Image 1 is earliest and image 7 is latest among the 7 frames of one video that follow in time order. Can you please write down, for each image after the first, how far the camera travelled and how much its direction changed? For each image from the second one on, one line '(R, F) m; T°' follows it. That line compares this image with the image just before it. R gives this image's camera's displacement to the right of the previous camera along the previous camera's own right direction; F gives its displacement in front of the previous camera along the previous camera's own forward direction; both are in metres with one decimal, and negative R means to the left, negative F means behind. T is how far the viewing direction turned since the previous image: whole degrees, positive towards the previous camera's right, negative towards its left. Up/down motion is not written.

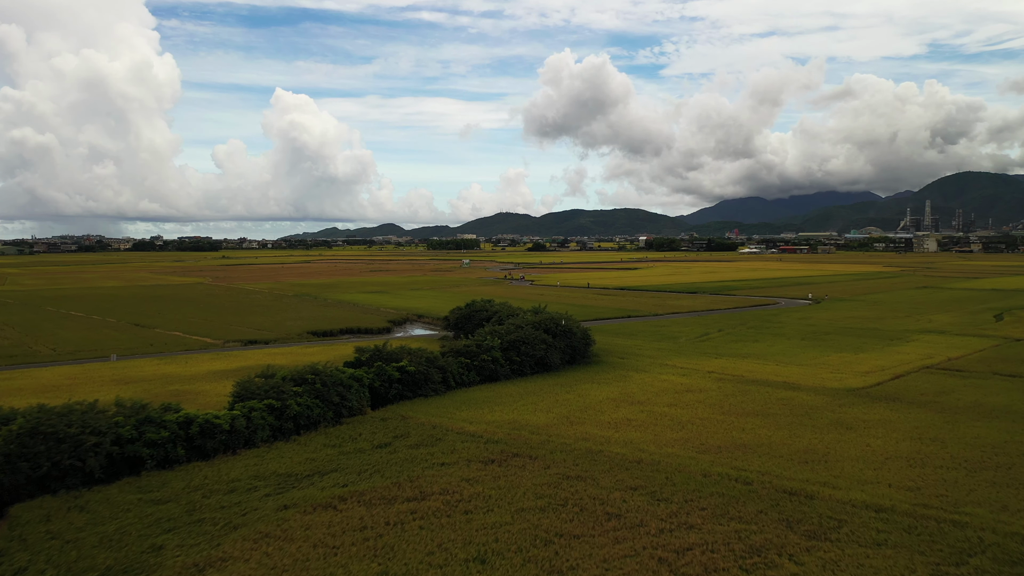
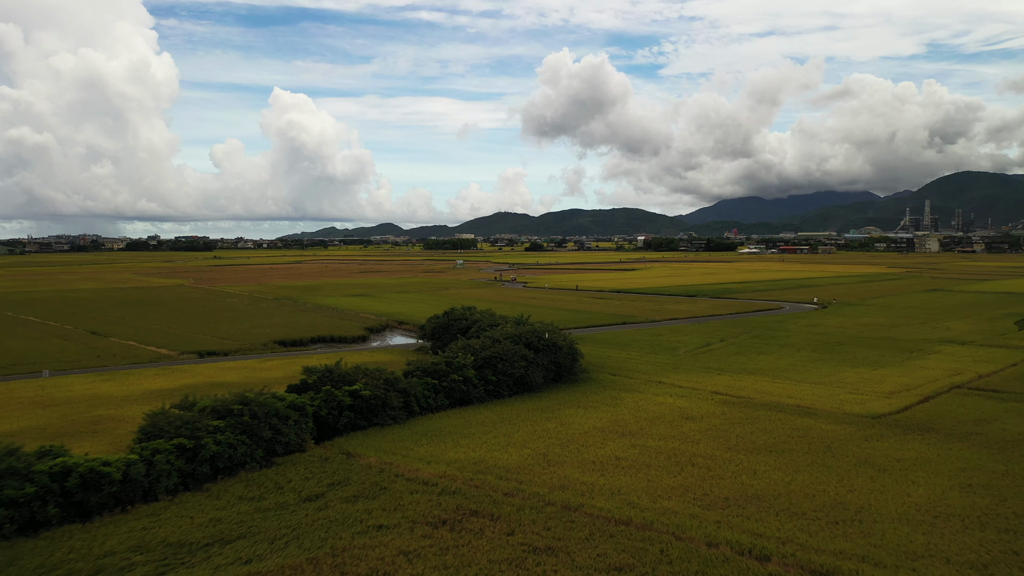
(+0.7, +3.5) m; 0°
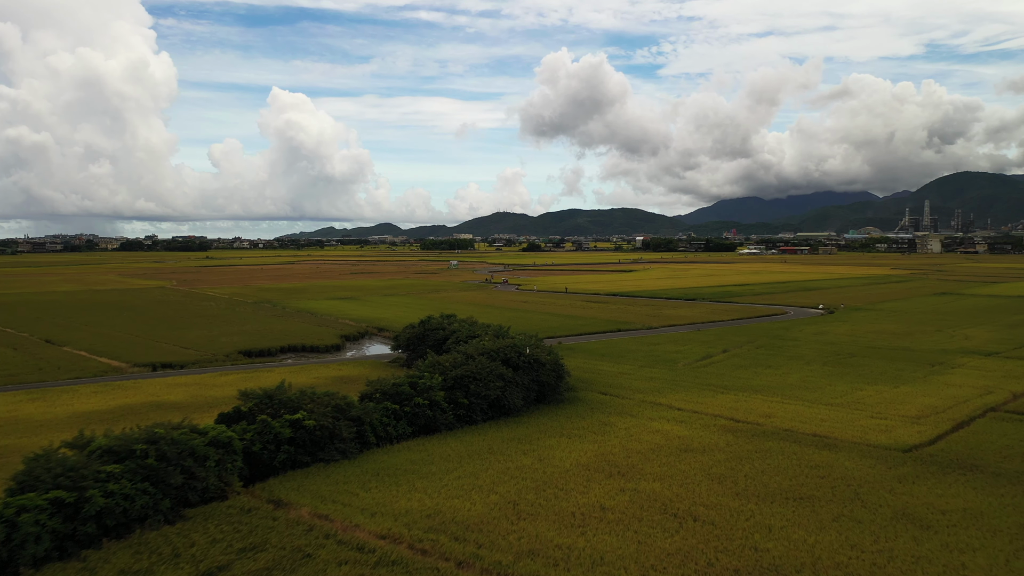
(+0.7, +3.2) m; 0°
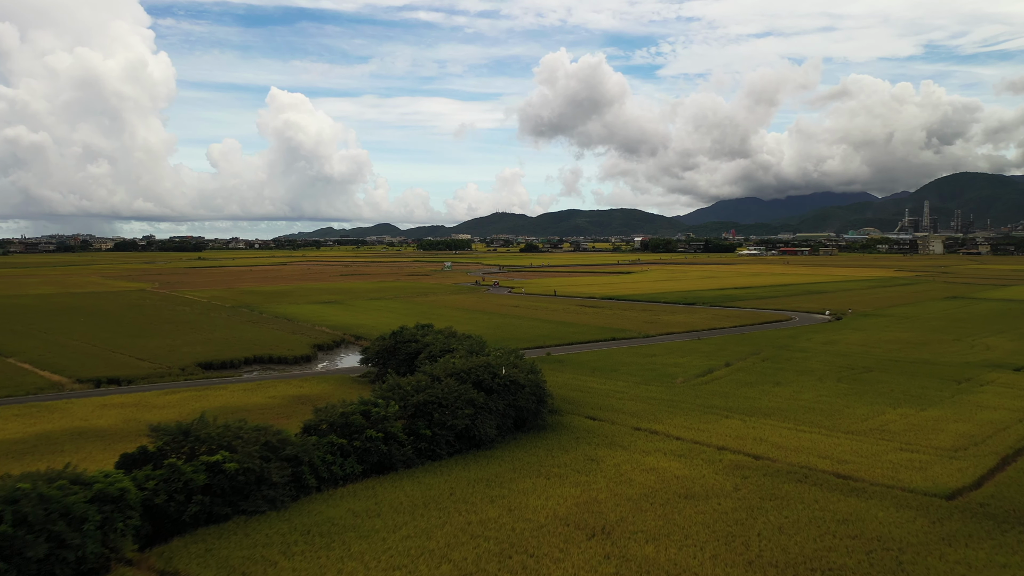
(+0.6, +3.2) m; 0°
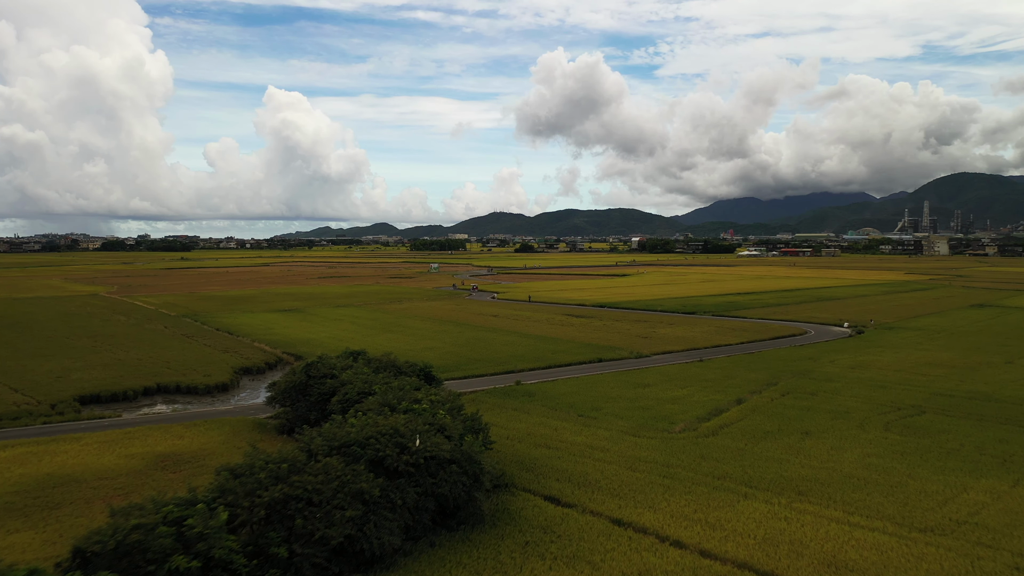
(+1.3, +6.9) m; 0°
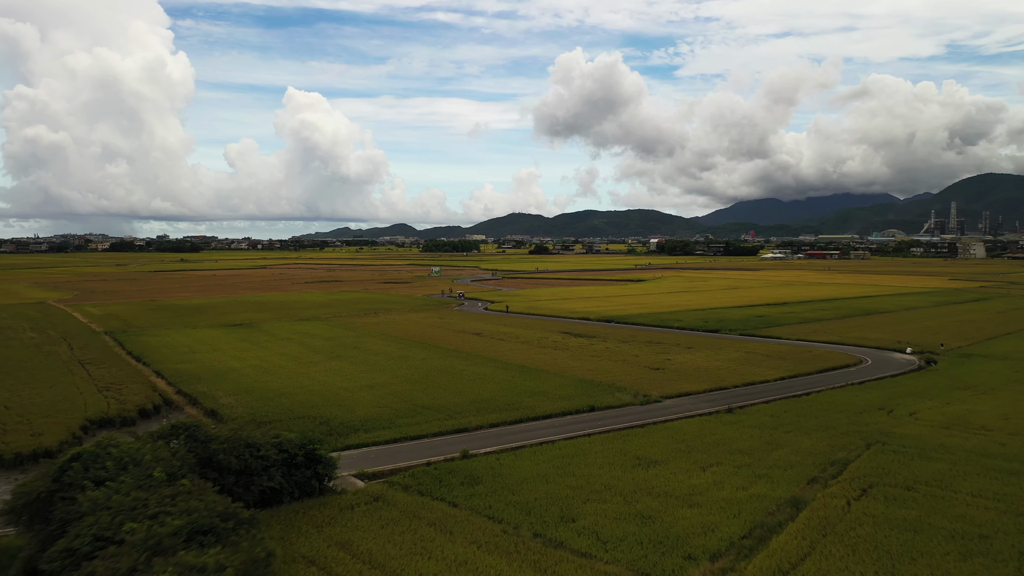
(+1.9, +9.7) m; -1°
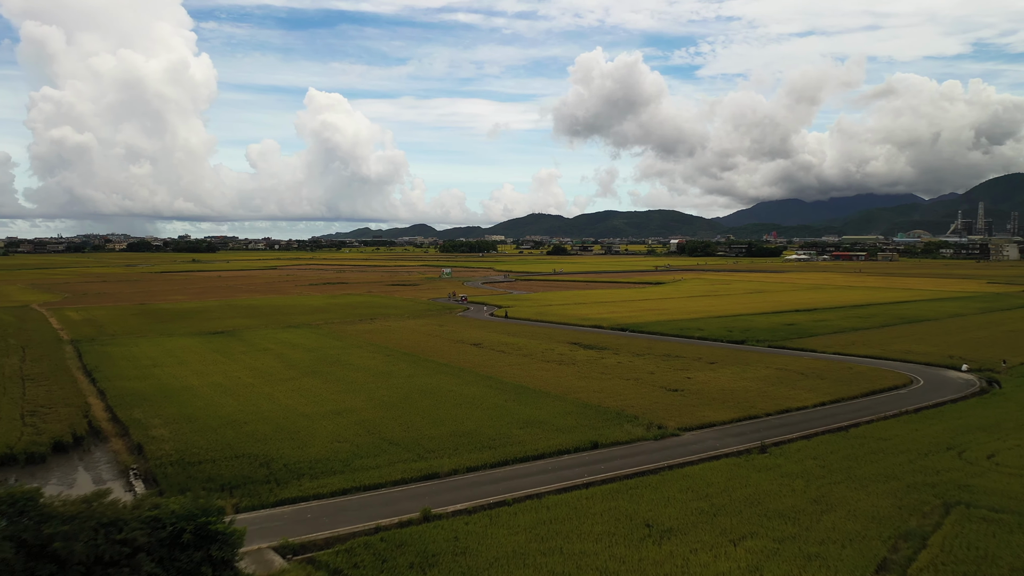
(+0.9, +4.7) m; -1°
